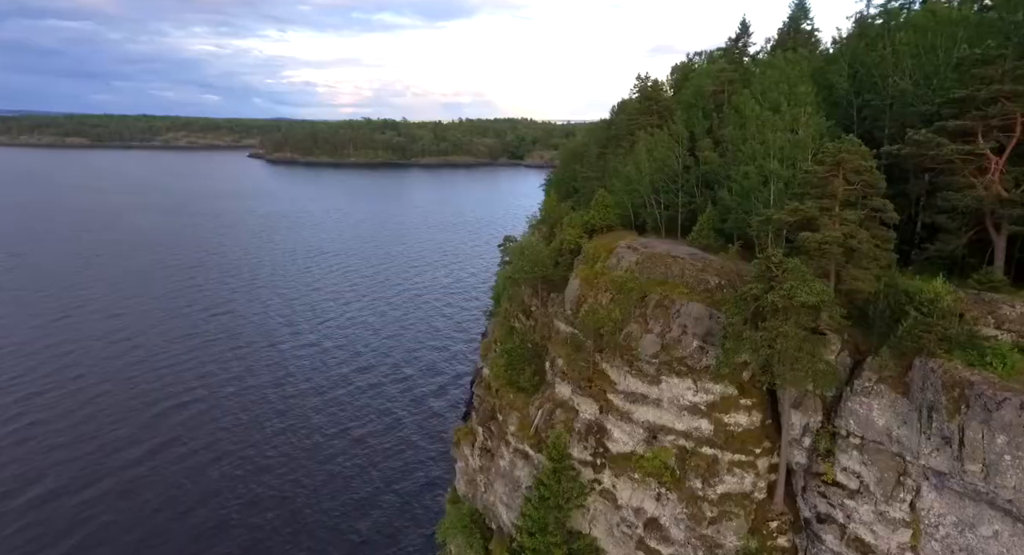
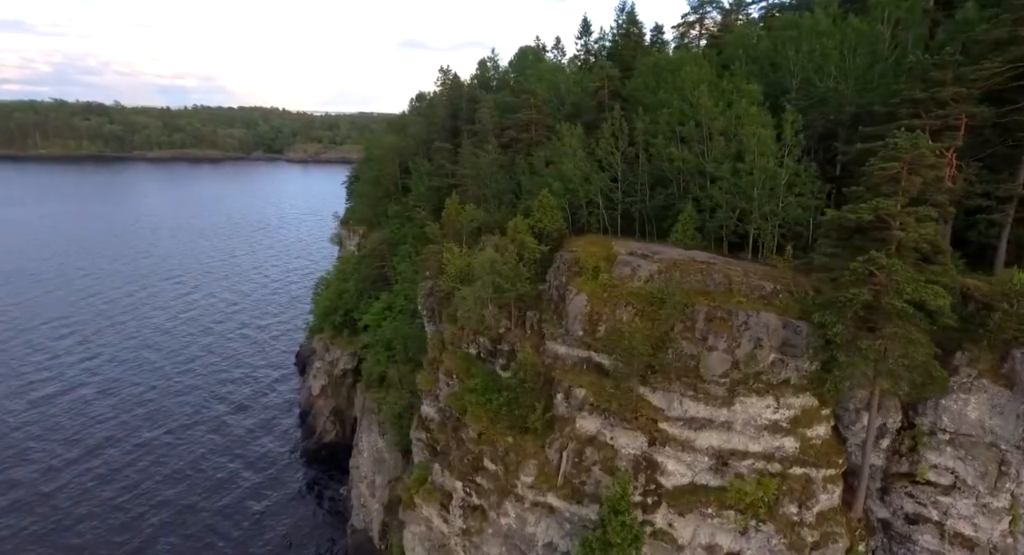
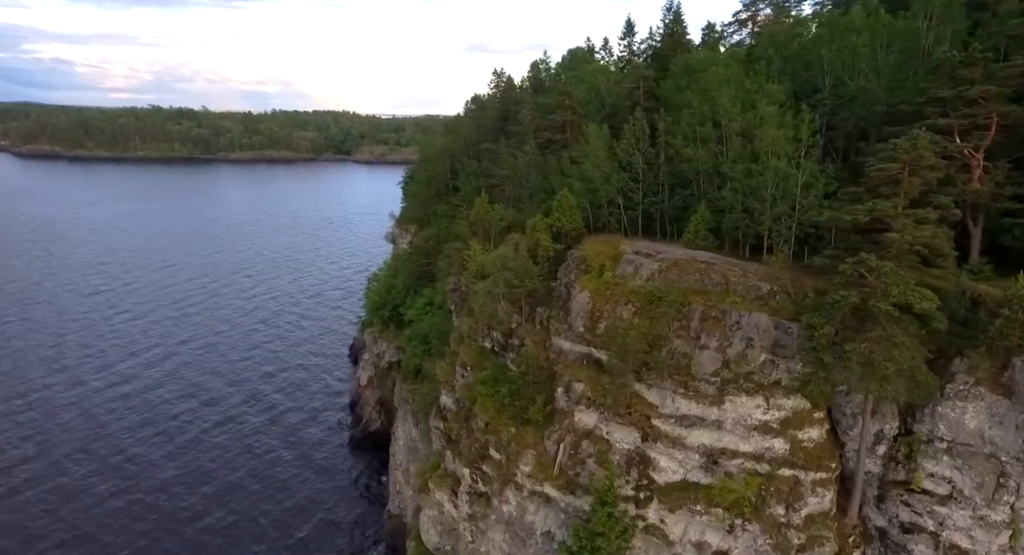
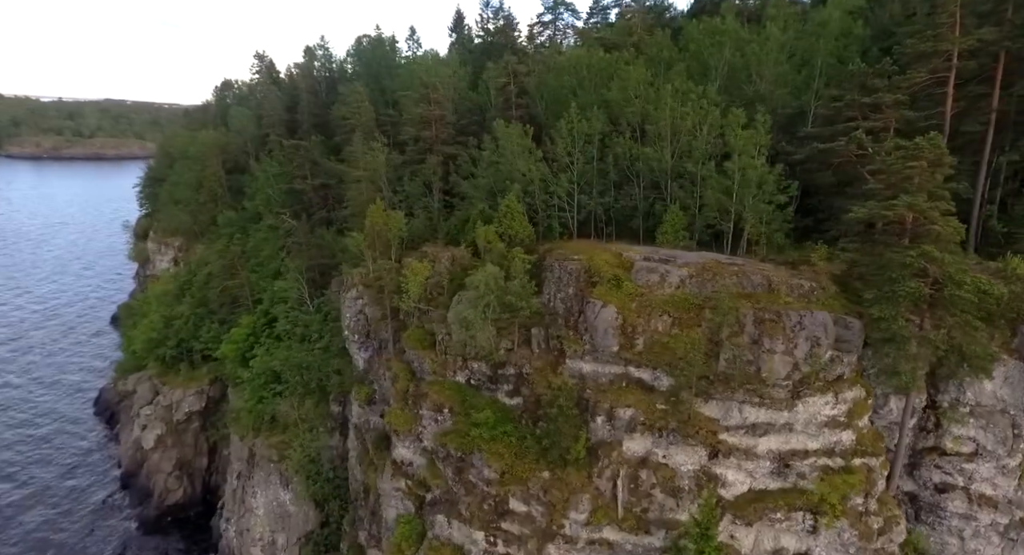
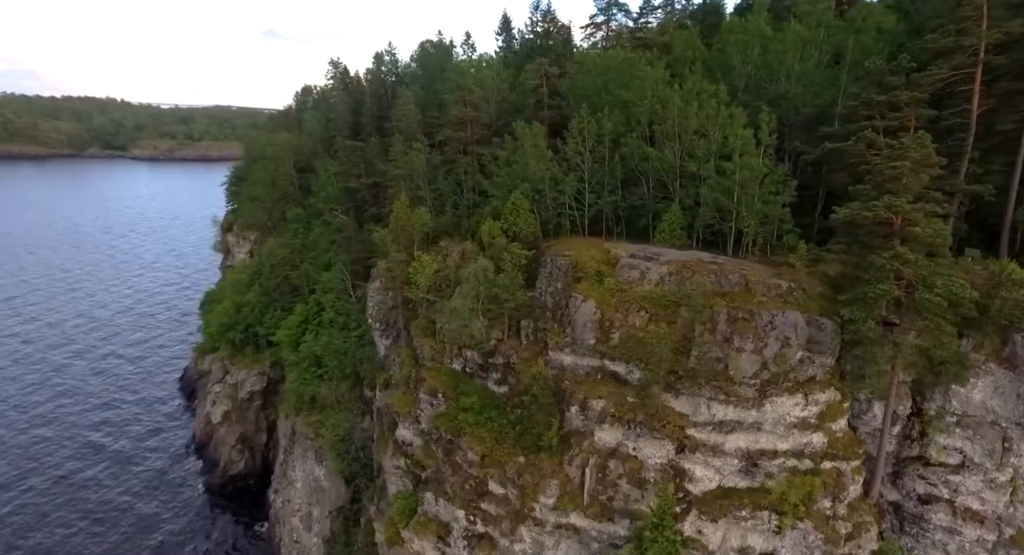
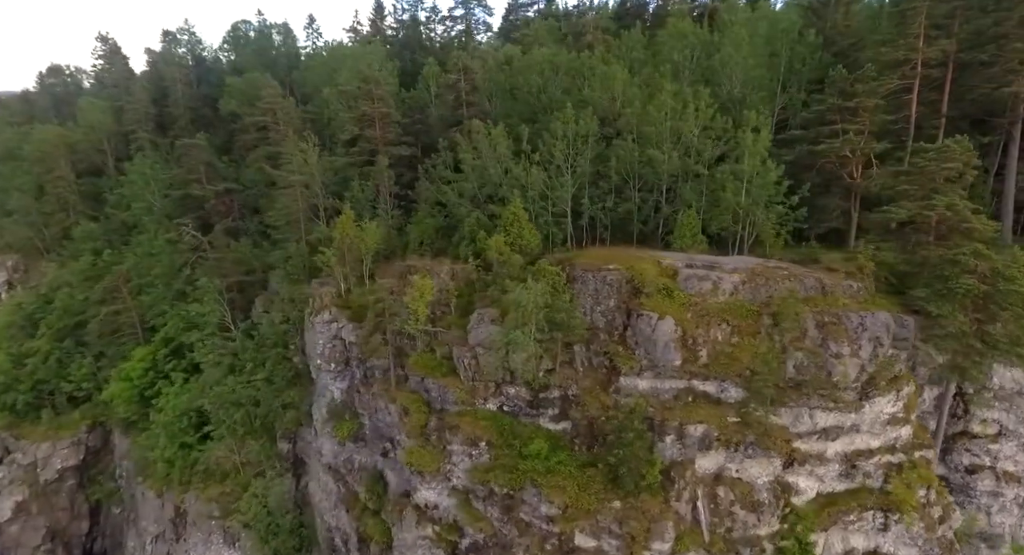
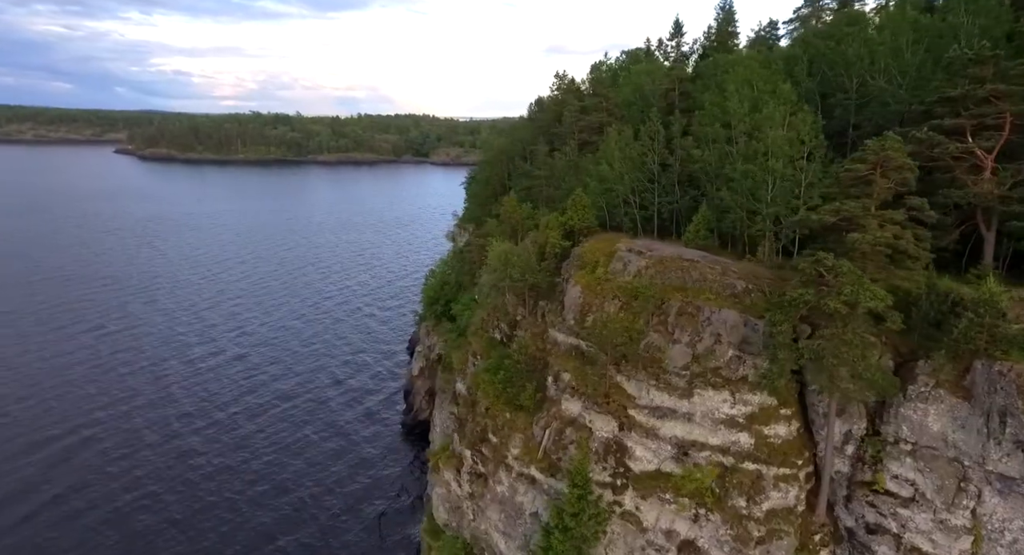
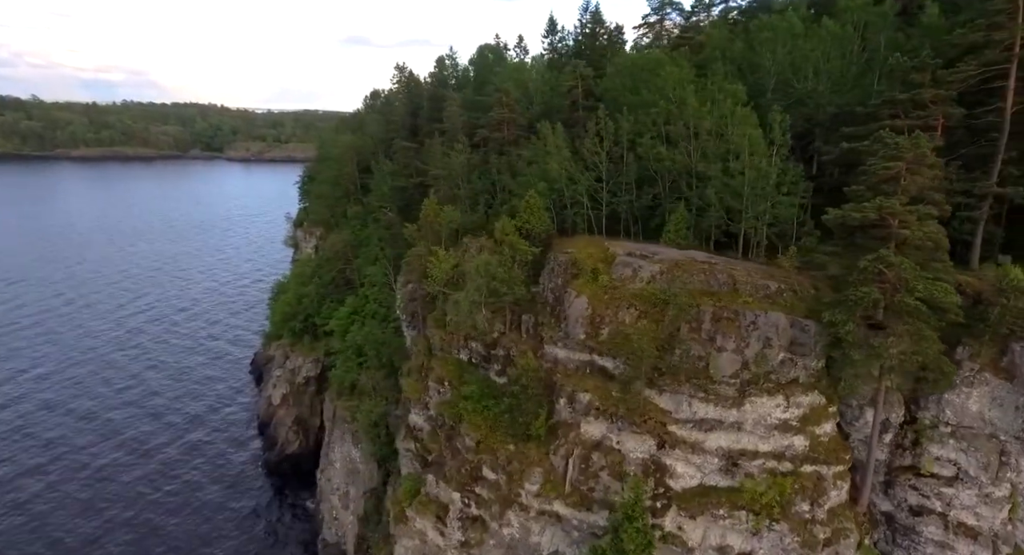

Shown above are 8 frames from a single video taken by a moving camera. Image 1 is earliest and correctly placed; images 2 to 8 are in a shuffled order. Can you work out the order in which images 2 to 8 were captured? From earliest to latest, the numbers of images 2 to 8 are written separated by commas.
7, 3, 2, 8, 5, 4, 6
